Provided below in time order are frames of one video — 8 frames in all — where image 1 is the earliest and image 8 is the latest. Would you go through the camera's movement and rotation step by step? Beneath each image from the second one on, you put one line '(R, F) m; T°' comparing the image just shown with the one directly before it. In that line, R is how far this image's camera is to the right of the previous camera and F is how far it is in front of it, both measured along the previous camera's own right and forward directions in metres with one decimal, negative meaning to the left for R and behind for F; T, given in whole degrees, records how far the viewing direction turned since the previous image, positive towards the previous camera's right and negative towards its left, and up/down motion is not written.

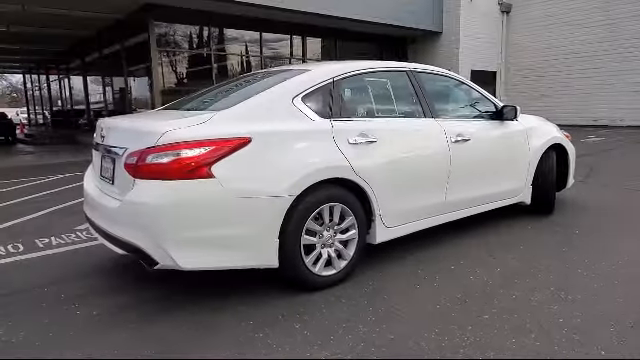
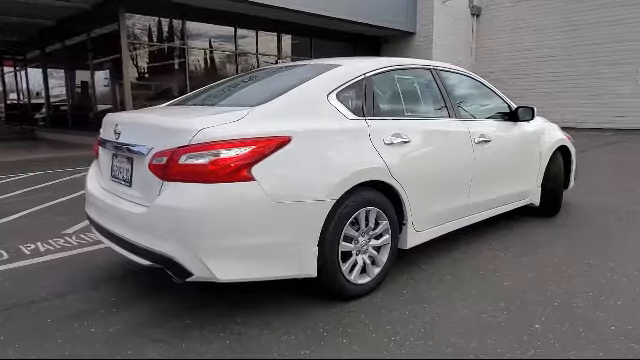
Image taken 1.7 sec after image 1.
(-0.5, +0.2) m; +5°
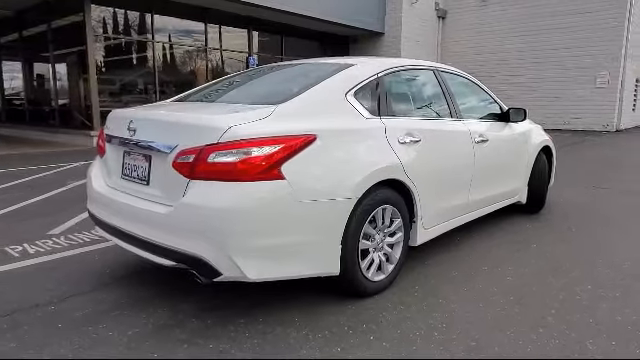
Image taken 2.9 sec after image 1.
(-0.4, 0.0) m; +5°
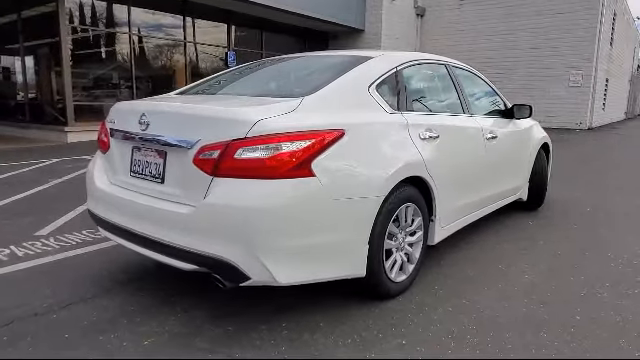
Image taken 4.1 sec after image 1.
(-0.3, +0.1) m; +3°
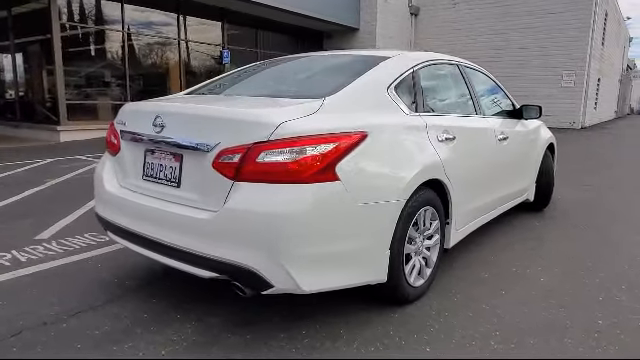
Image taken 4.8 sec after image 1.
(-0.2, +0.1) m; +1°
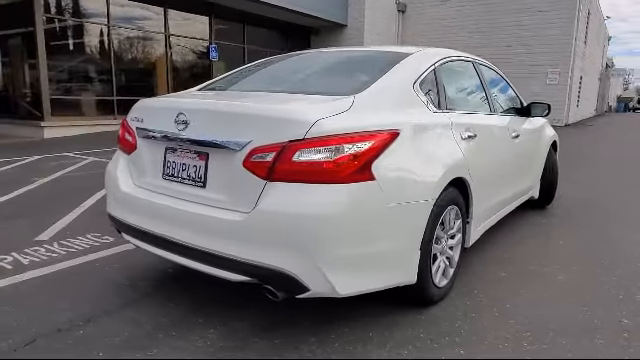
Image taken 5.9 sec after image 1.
(-0.3, +0.1) m; +2°
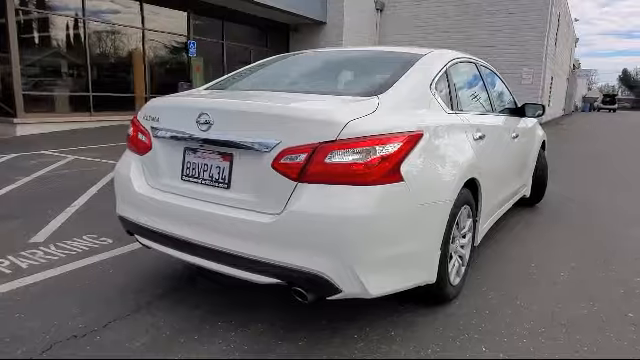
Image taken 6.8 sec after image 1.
(-0.3, 0.0) m; +3°
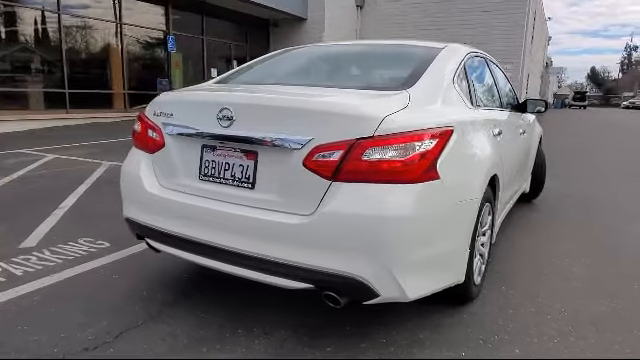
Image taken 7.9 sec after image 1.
(-0.3, +0.1) m; +3°
